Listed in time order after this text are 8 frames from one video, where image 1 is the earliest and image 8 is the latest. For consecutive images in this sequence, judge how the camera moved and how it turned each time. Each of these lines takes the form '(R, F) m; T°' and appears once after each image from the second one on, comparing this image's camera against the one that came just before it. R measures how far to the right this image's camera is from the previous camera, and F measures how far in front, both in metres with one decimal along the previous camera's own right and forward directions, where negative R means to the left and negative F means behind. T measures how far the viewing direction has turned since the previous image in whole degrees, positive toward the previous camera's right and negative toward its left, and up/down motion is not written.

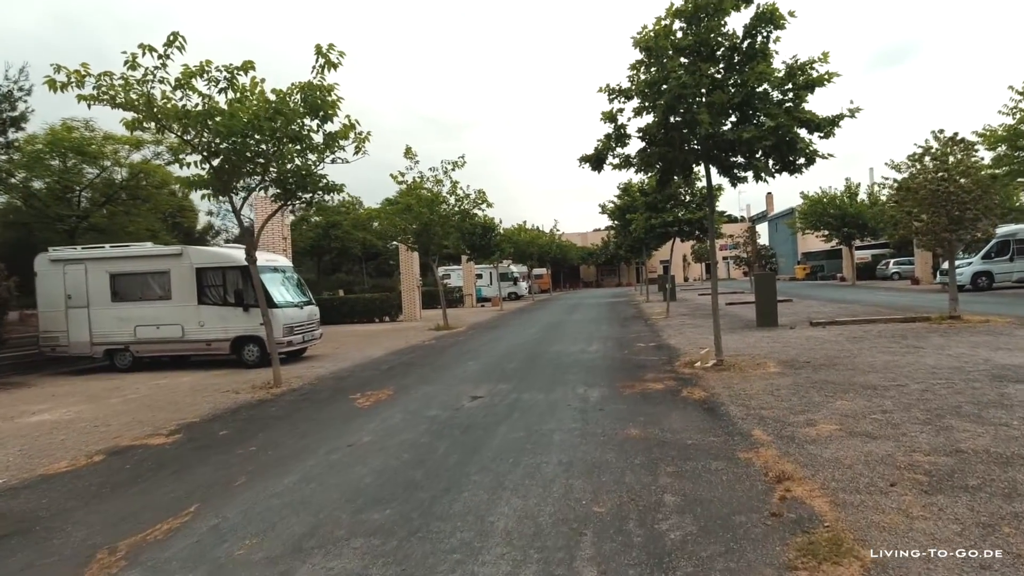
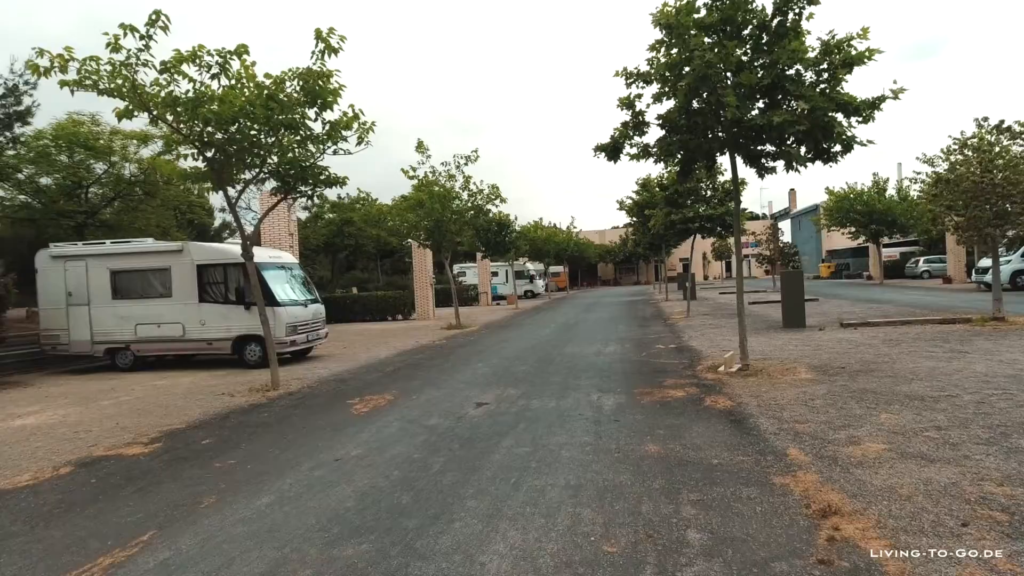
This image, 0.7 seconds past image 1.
(+0.1, +0.6) m; -2°
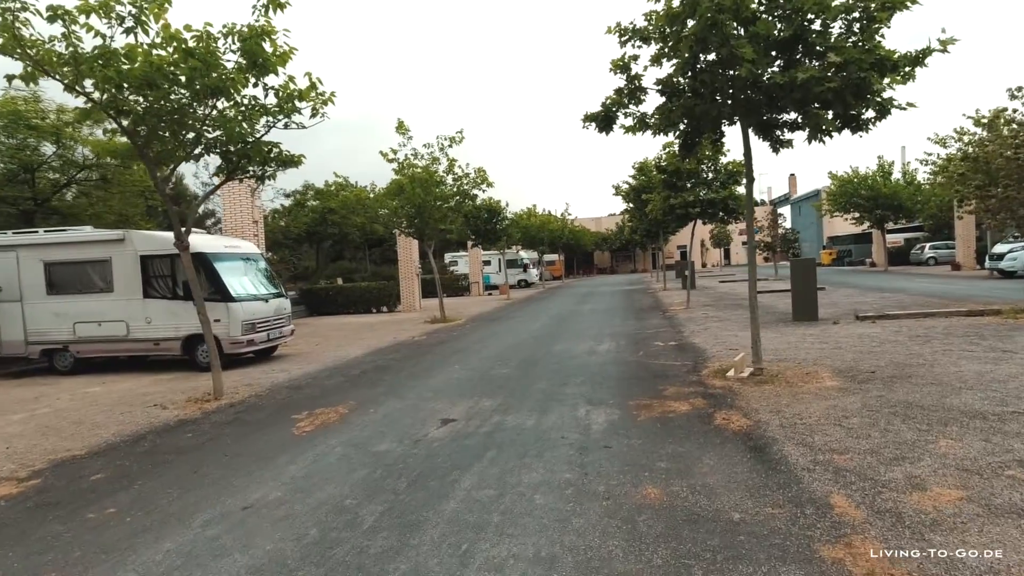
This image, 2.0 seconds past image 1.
(+0.3, +1.3) m; 0°
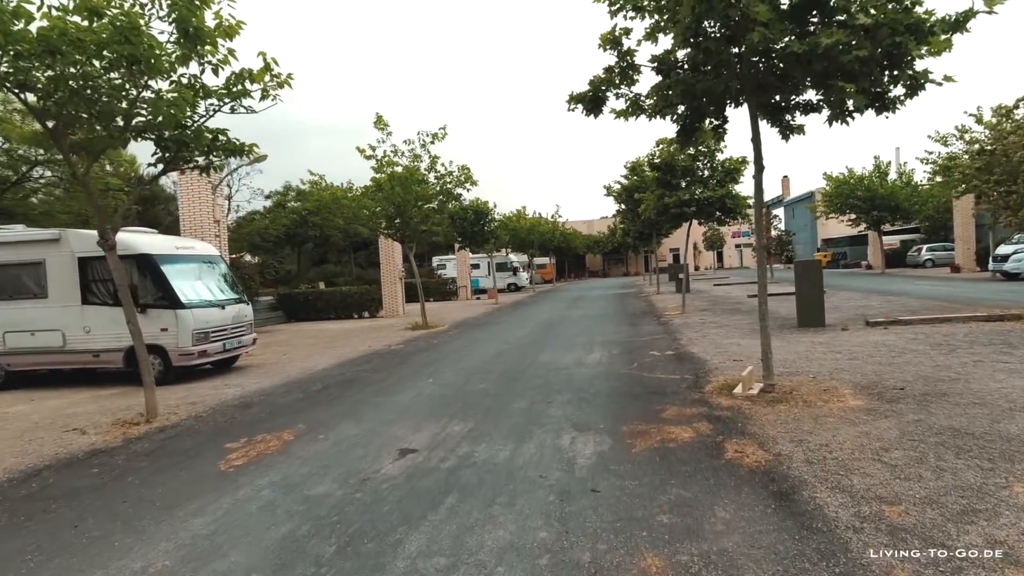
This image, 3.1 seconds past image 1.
(+0.2, +1.1) m; +1°
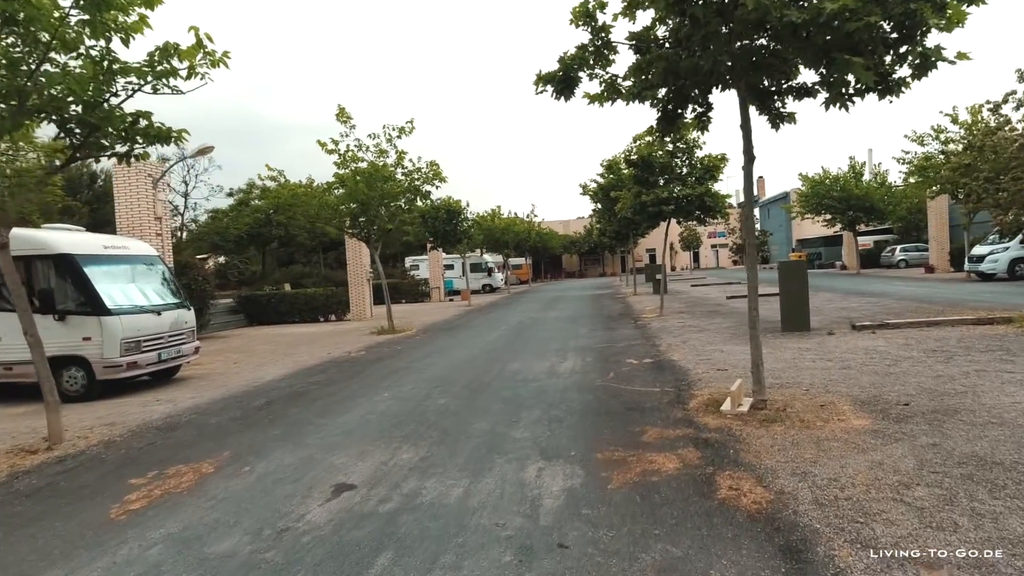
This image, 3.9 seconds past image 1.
(+0.2, +0.8) m; +2°
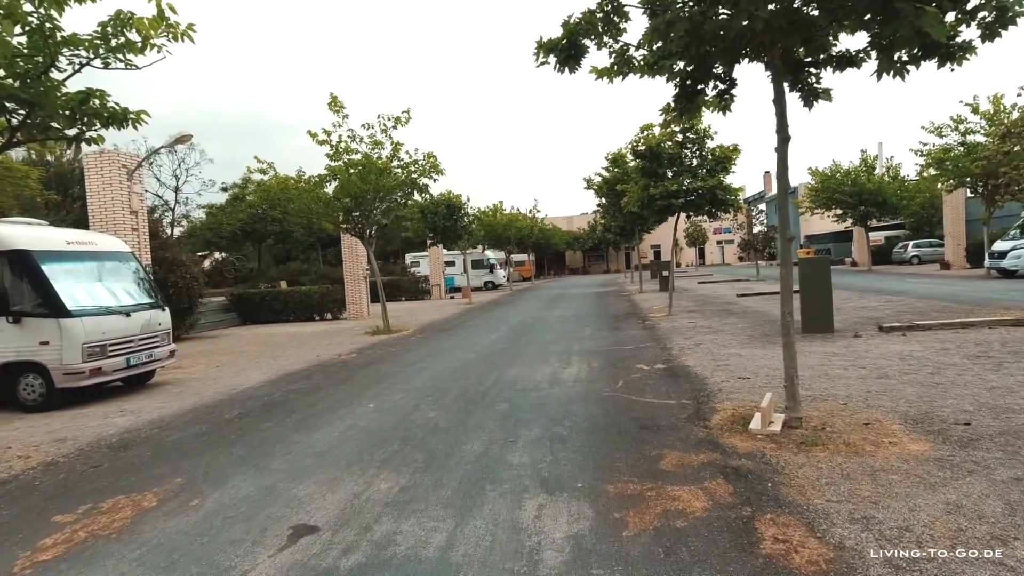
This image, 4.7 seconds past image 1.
(+0.1, +0.8) m; 0°
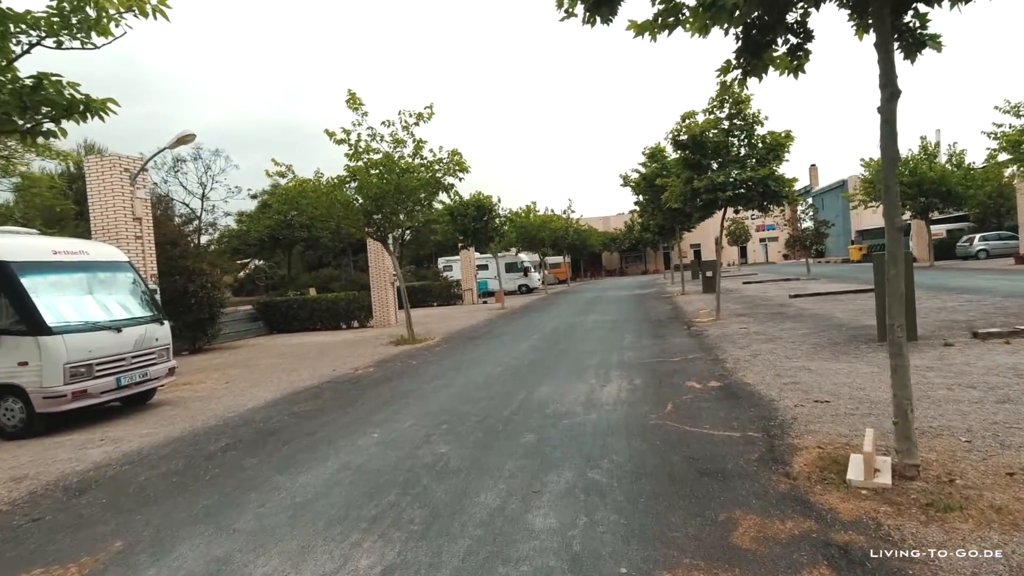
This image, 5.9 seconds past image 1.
(+0.1, +1.2) m; -4°
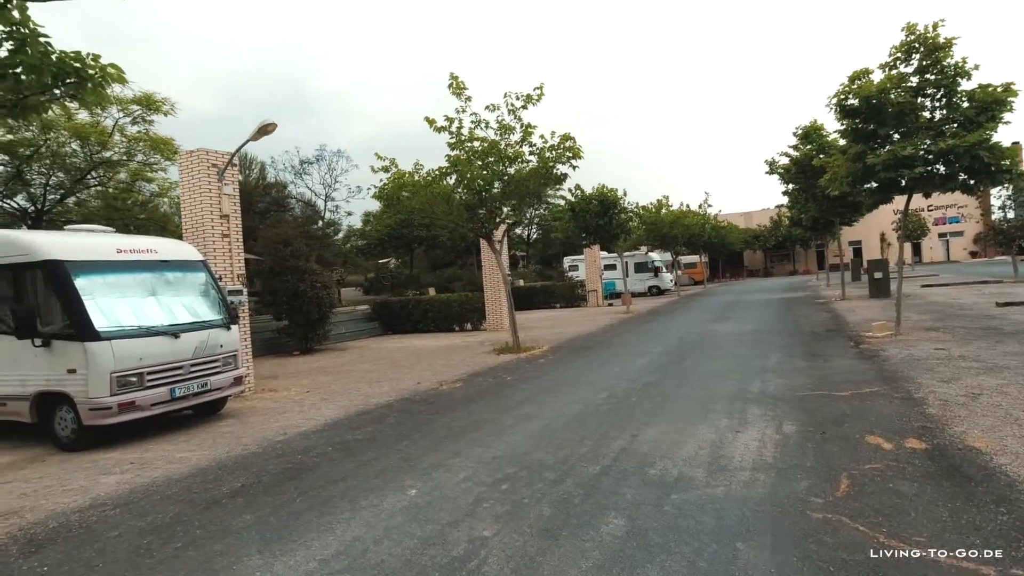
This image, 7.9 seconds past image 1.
(+0.4, +1.9) m; -13°
